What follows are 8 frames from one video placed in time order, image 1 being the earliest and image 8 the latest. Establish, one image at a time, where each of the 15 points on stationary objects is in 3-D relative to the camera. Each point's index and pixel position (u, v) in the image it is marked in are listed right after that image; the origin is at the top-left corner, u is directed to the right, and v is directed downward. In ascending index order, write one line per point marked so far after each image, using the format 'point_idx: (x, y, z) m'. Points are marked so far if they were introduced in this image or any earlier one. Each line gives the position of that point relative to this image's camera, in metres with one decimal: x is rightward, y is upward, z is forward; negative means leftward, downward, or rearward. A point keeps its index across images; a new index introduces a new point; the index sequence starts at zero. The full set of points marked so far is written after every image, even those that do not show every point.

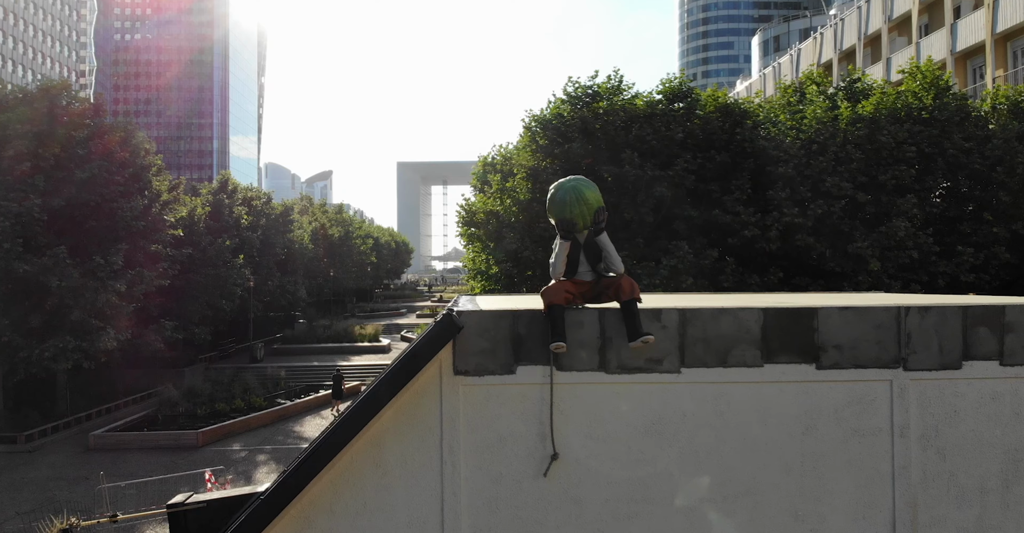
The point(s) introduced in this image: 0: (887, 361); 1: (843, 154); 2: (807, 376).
0: (+2.4, -0.6, +5.6) m
1: (+7.2, +2.5, +19.0) m
2: (+1.9, -0.7, +5.6) m
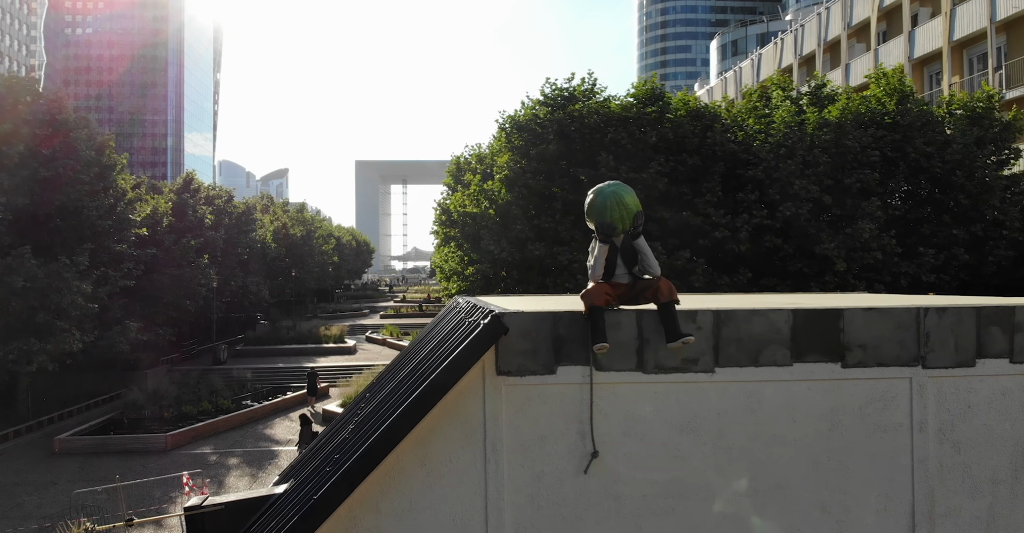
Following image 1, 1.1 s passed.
0: (+2.7, -0.6, +5.9) m
1: (+6.7, +2.4, +19.6) m
2: (+2.2, -0.7, +5.8) m
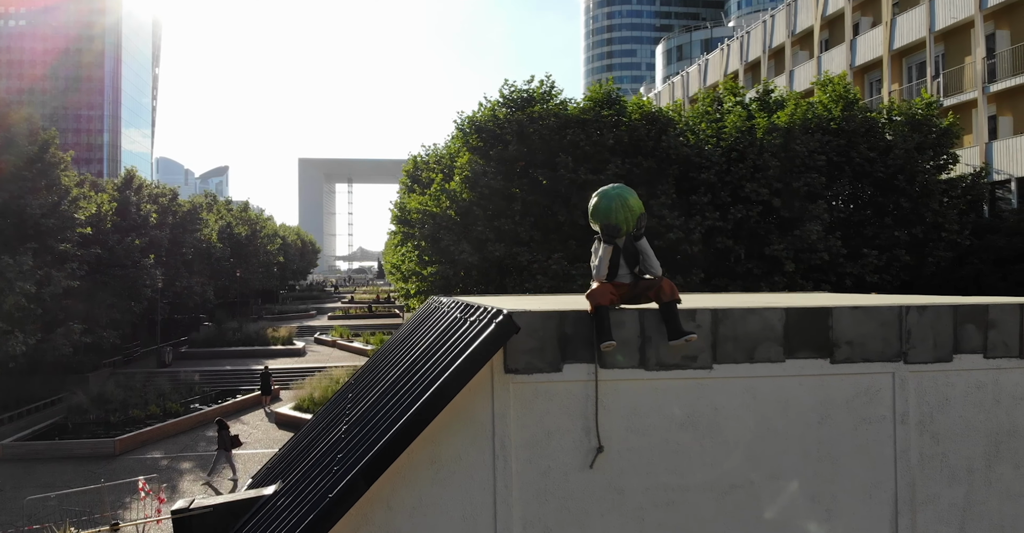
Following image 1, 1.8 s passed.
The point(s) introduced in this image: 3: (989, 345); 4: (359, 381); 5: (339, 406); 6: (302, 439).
0: (+2.7, -0.6, +6.2) m
1: (+5.8, +2.4, +20.1) m
2: (+2.2, -0.7, +6.1) m
3: (+3.5, -0.6, +6.3) m
4: (-1.6, -1.2, +9.4) m
5: (-1.7, -1.4, +9.0) m
6: (-2.2, -1.8, +9.4) m
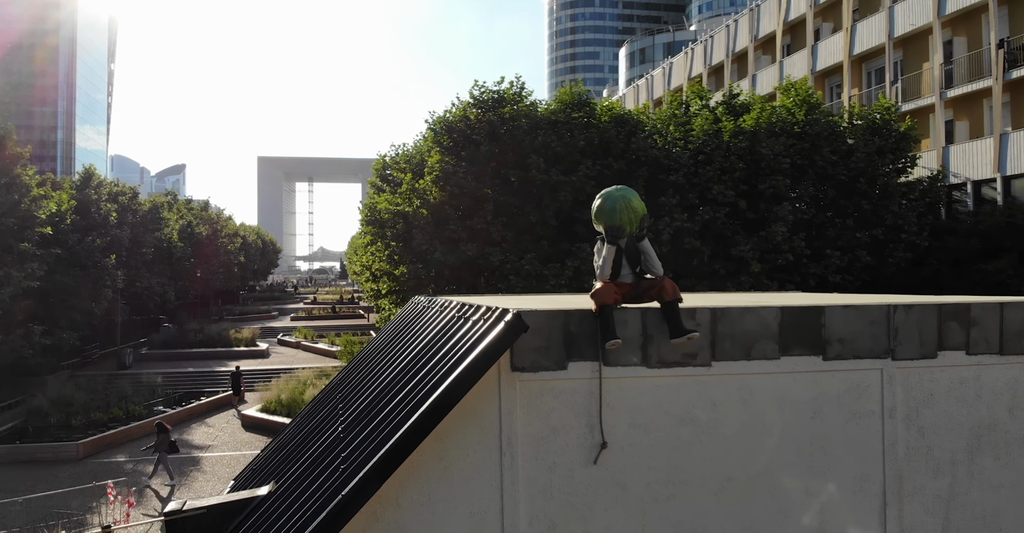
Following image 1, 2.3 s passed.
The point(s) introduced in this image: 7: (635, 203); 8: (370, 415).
0: (+2.7, -0.6, +6.4) m
1: (+5.1, +2.4, +20.5) m
2: (+2.2, -0.7, +6.3) m
3: (+3.5, -0.6, +6.5) m
4: (-1.7, -1.2, +9.4) m
5: (-1.8, -1.4, +9.0) m
6: (-2.3, -1.8, +9.4) m
7: (+0.9, +0.4, +6.2) m
8: (-1.1, -1.2, +7.1) m
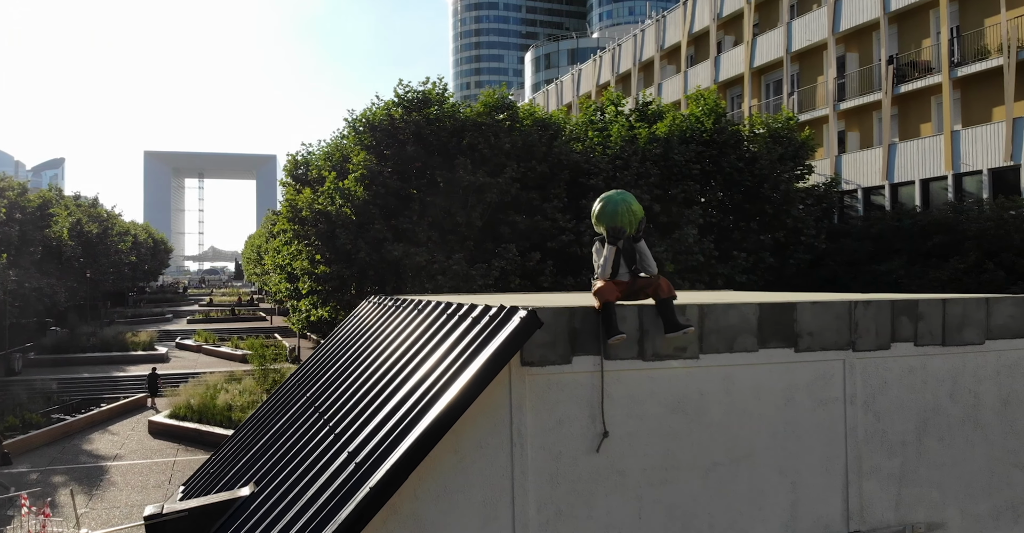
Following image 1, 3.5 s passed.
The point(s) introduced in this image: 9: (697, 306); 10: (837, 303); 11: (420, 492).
0: (+2.7, -0.6, +7.0) m
1: (+3.3, +2.4, +21.3) m
2: (+2.2, -0.7, +6.9) m
3: (+3.4, -0.6, +7.3) m
4: (-2.1, -1.2, +9.4) m
5: (-2.1, -1.4, +9.0) m
6: (-2.7, -1.8, +9.3) m
7: (+0.9, +0.5, +6.6) m
8: (-1.2, -1.2, +7.3) m
9: (+1.4, -0.3, +6.6) m
10: (+2.6, -0.3, +7.0) m
11: (-0.6, -1.5, +5.9) m
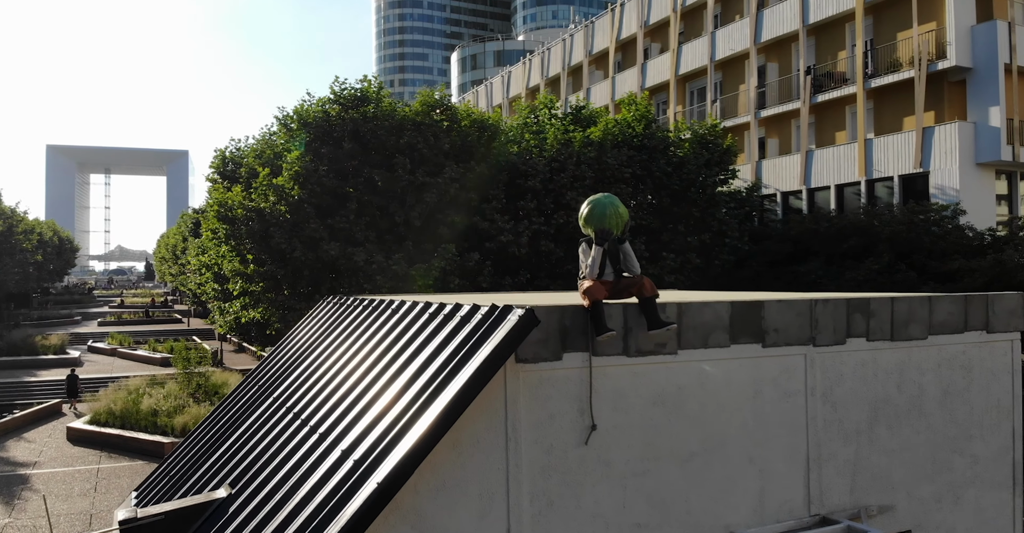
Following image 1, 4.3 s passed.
0: (+2.5, -0.6, +7.5) m
1: (+1.7, +2.4, +21.8) m
2: (+2.1, -0.7, +7.3) m
3: (+3.2, -0.6, +7.8) m
4: (-2.4, -1.2, +9.4) m
5: (-2.5, -1.4, +9.0) m
6: (-3.1, -1.8, +9.2) m
7: (+0.8, +0.4, +6.9) m
8: (-1.4, -1.2, +7.4) m
9: (+1.3, -0.3, +6.9) m
10: (+2.5, -0.3, +7.5) m
11: (-0.6, -1.5, +6.0) m
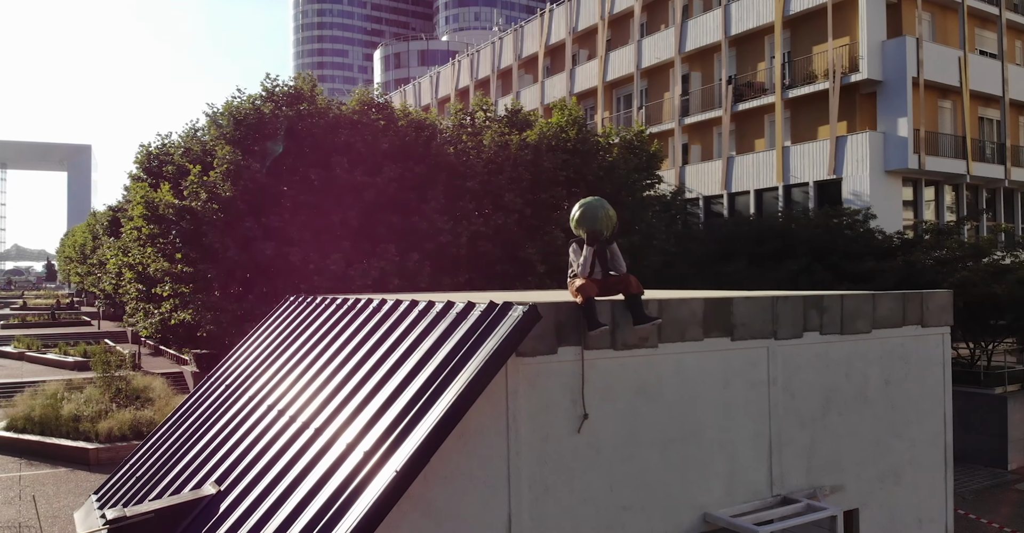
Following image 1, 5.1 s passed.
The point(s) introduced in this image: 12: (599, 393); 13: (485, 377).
0: (+2.4, -0.6, +8.1) m
1: (+0.1, +2.4, +22.2) m
2: (+2.0, -0.7, +7.9) m
3: (+3.1, -0.6, +8.5) m
4: (-2.7, -1.2, +9.5) m
5: (-2.7, -1.4, +9.1) m
6: (-3.4, -1.8, +9.3) m
7: (+0.8, +0.5, +7.3) m
8: (-1.5, -1.2, +7.6) m
9: (+1.2, -0.3, +7.4) m
10: (+2.3, -0.3, +8.1) m
11: (-0.6, -1.5, +6.3) m
12: (+0.7, -1.0, +7.1) m
13: (-0.2, -0.8, +6.2) m
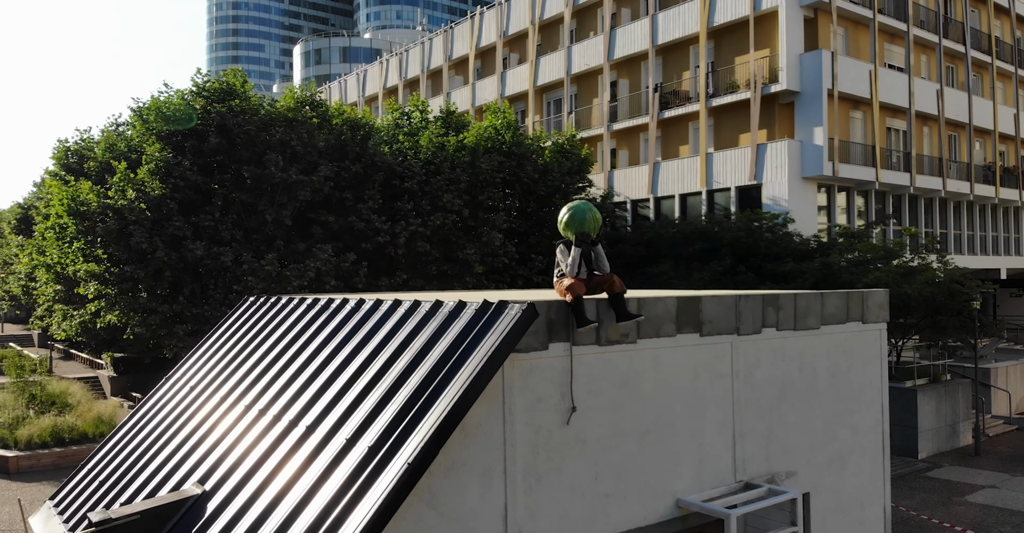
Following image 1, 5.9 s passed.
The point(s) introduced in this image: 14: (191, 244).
0: (+2.2, -0.6, +8.7) m
1: (-1.5, +2.3, +22.5) m
2: (+1.8, -0.7, +8.4) m
3: (+2.8, -0.6, +9.1) m
4: (-3.1, -1.2, +9.5) m
5: (-3.0, -1.4, +9.1) m
6: (-3.6, -1.8, +9.2) m
7: (+0.6, +0.5, +7.7) m
8: (-1.6, -1.2, +7.7) m
9: (+1.1, -0.3, +7.8) m
10: (+2.2, -0.3, +8.6) m
11: (-0.6, -1.5, +6.6) m
12: (+0.6, -1.0, +7.4) m
13: (-0.2, -0.8, +6.5) m
14: (-6.9, +0.5, +19.1) m
